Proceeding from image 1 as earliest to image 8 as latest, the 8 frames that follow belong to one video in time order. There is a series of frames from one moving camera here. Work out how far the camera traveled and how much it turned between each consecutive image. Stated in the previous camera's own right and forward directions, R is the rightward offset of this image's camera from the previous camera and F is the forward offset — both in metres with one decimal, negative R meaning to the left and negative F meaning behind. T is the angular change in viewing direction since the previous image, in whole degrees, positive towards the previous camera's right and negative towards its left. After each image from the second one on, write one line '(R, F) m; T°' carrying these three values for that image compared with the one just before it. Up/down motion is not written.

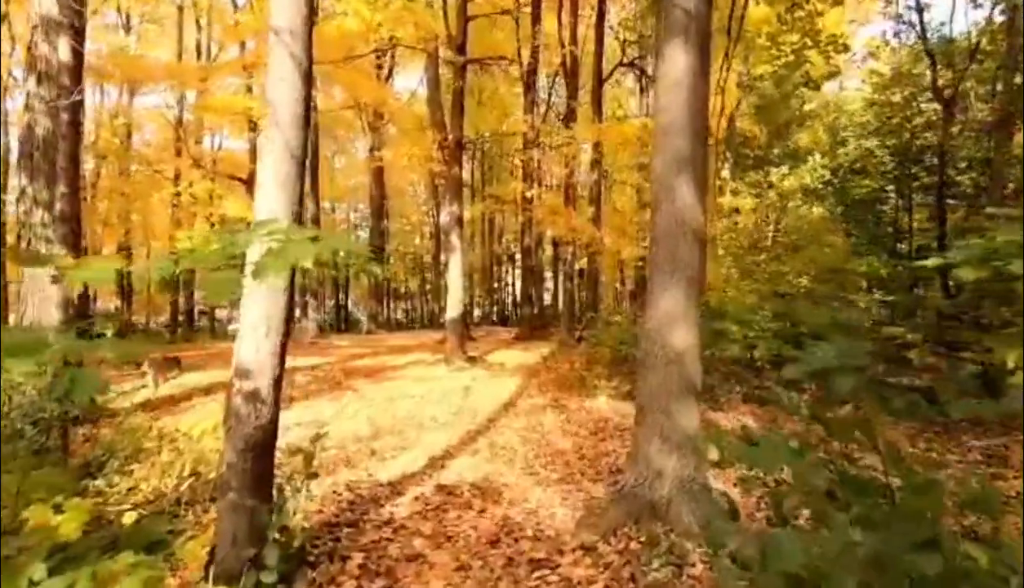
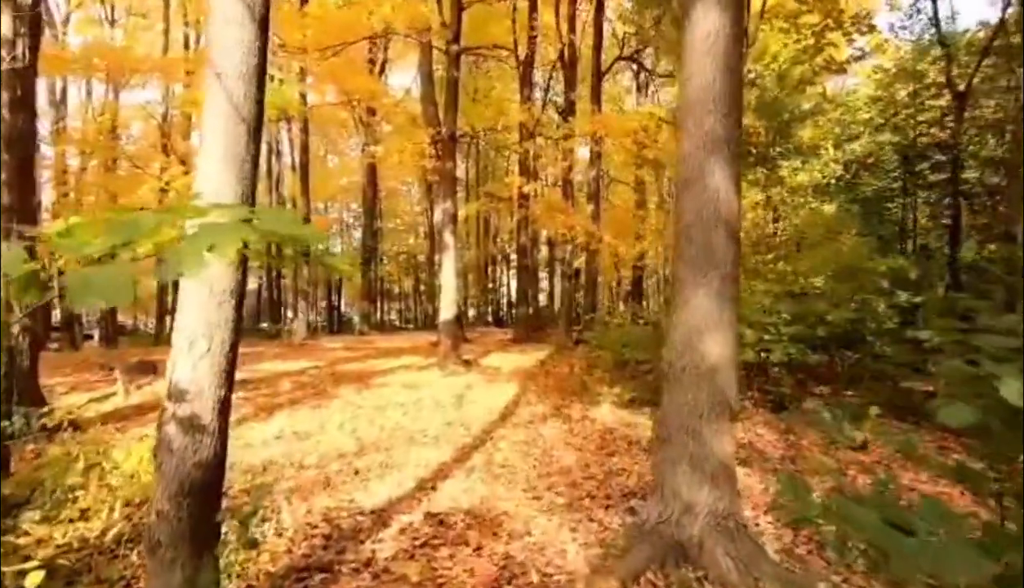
(0.0, +0.6) m; 0°
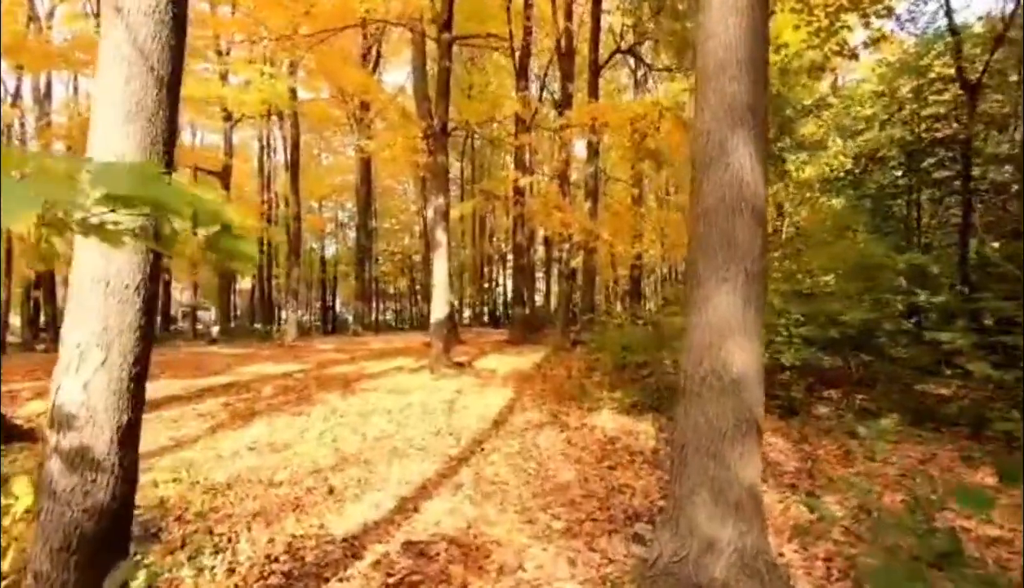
(0.0, +0.6) m; 0°
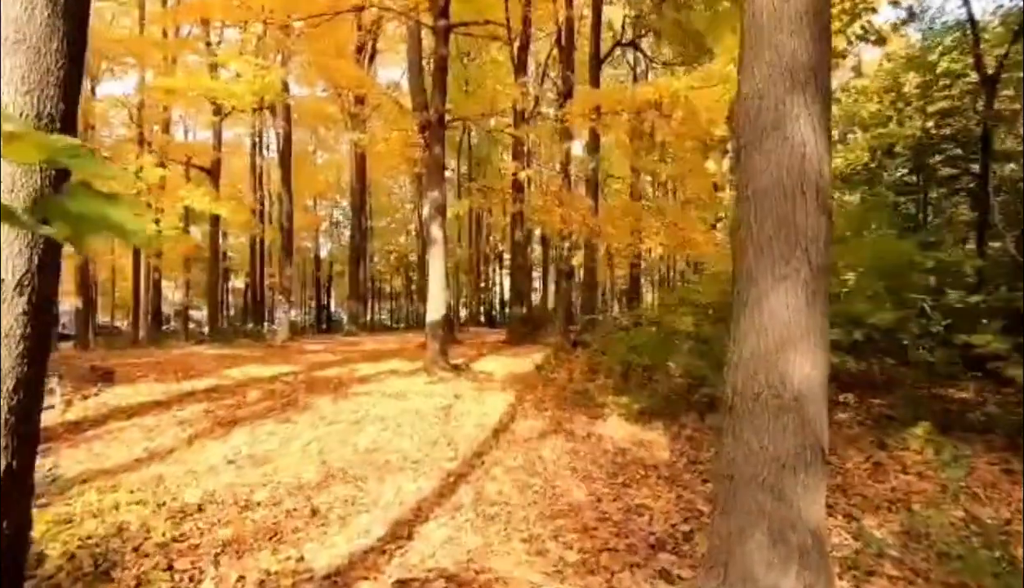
(-0.1, +0.6) m; 0°
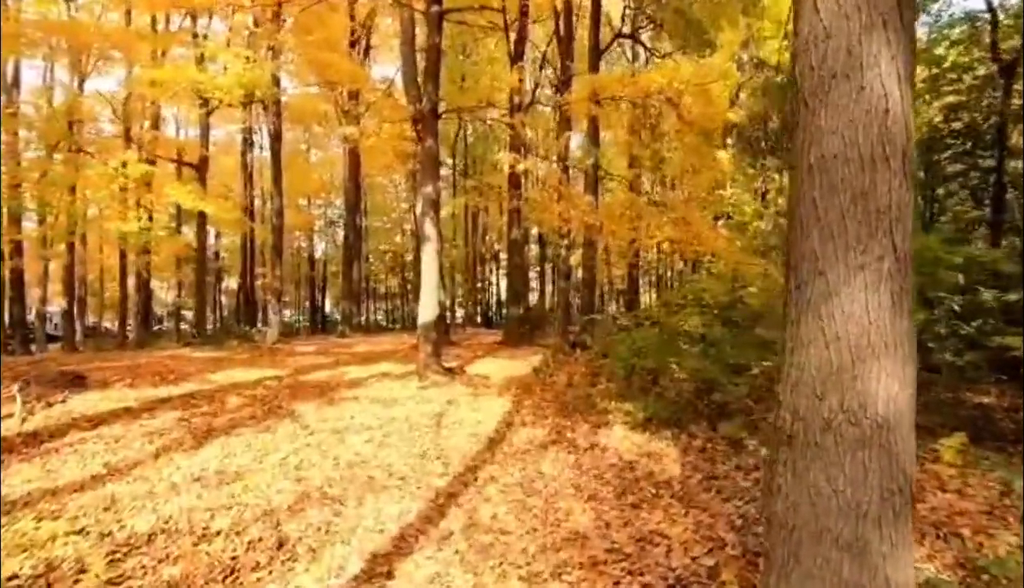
(0.0, +0.6) m; 0°
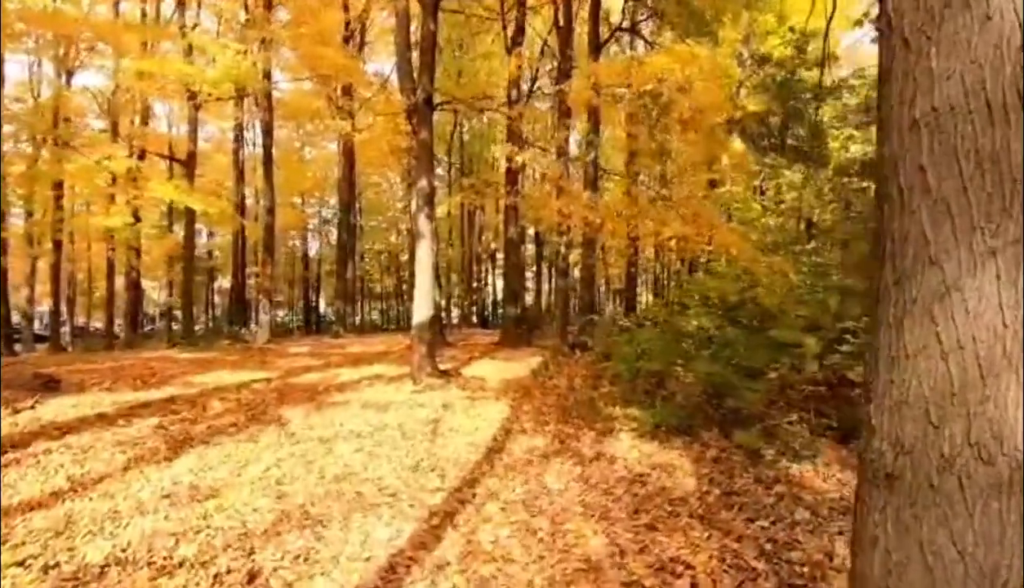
(0.0, +0.5) m; 0°
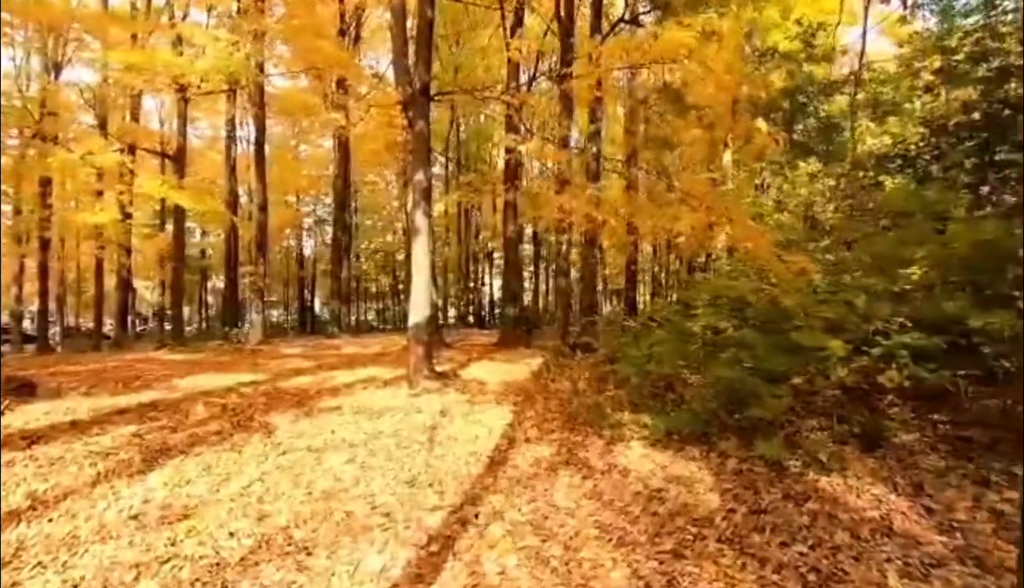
(-0.1, +0.5) m; 0°
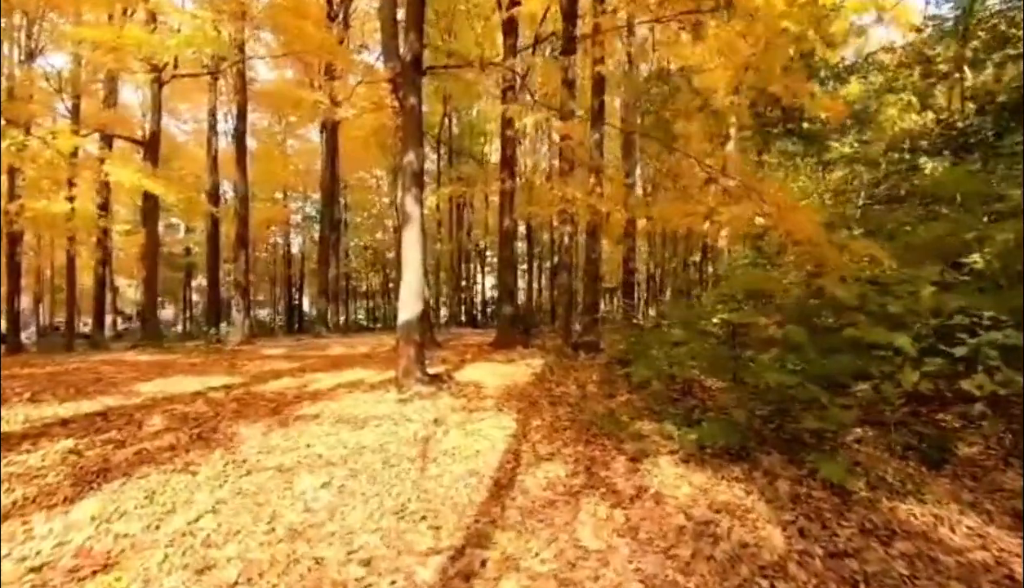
(-0.1, +1.0) m; +1°
